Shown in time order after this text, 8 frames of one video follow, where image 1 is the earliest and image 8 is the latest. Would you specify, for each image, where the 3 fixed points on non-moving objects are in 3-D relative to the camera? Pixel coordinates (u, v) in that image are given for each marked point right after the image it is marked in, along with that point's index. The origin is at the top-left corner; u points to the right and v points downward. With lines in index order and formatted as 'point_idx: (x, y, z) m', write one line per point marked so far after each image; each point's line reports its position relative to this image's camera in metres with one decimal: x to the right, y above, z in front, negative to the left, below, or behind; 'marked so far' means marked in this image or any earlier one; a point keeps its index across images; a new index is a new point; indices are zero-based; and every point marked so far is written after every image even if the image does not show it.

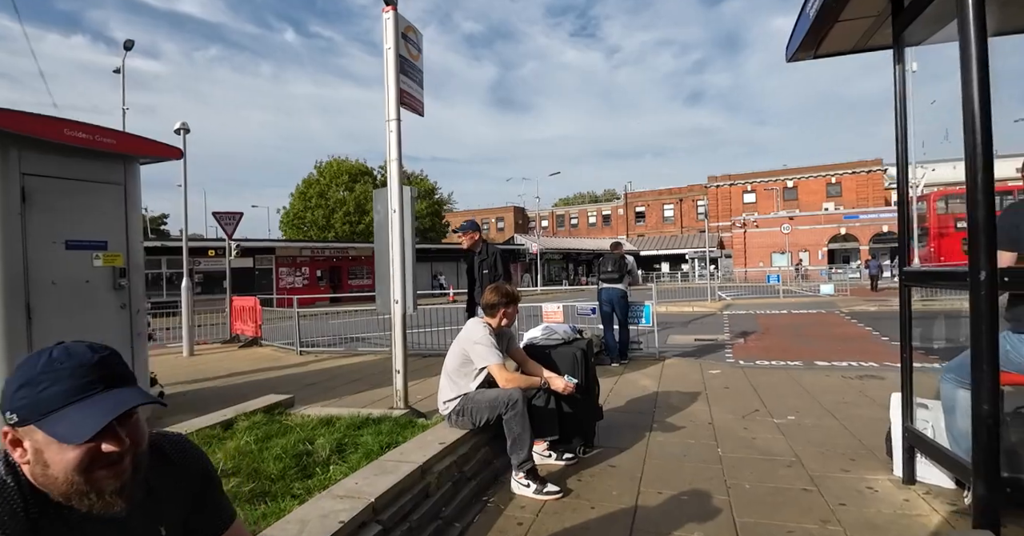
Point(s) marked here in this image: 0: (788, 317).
0: (+8.9, -1.6, +14.5) m
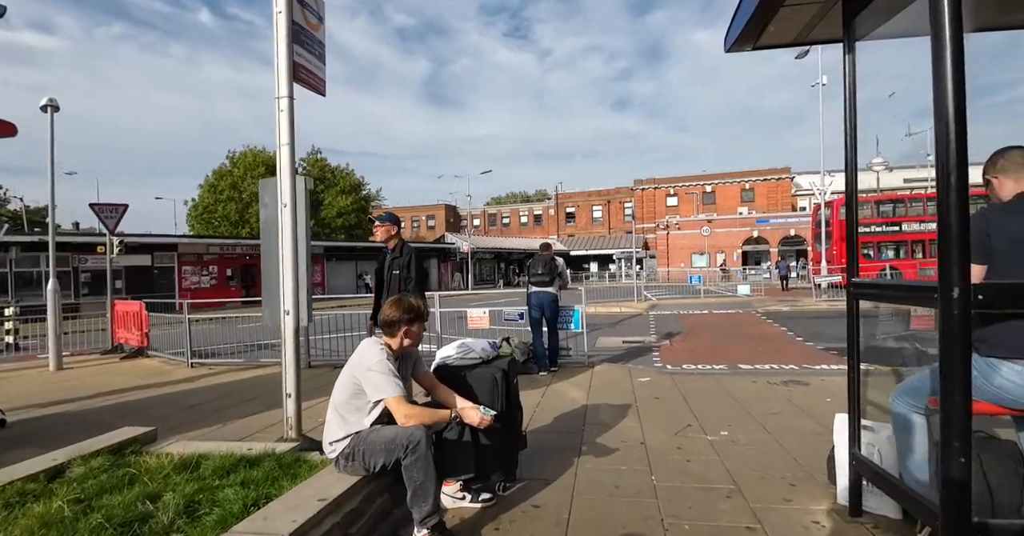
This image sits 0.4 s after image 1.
0: (+6.5, -1.6, +14.9) m
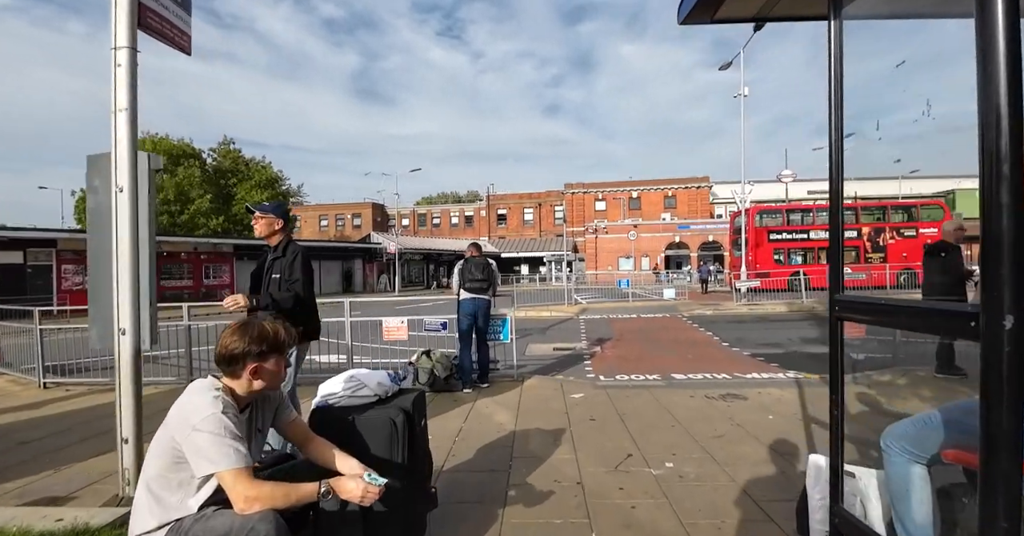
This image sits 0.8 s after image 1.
0: (+4.2, -1.8, +14.9) m
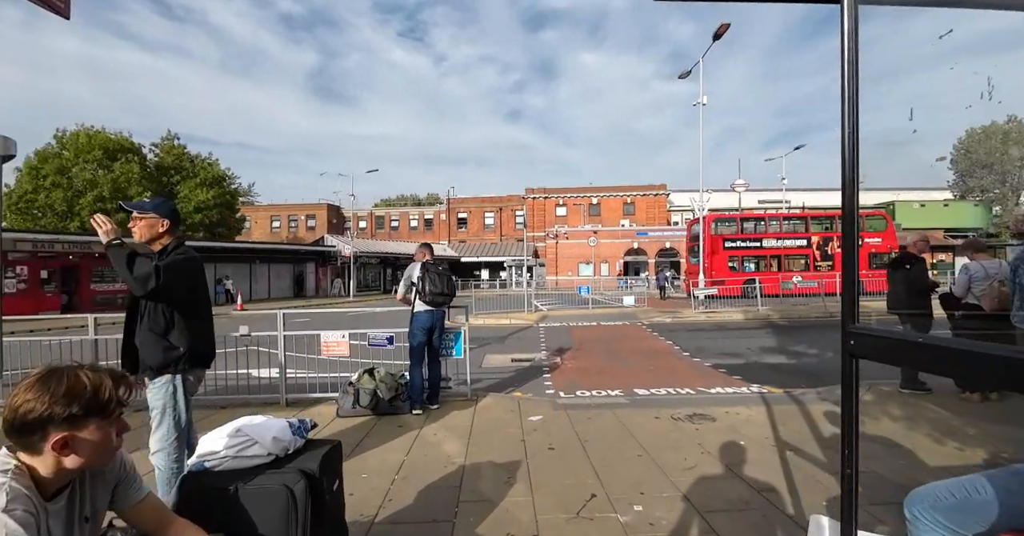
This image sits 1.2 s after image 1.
0: (+2.8, -2.0, +14.6) m
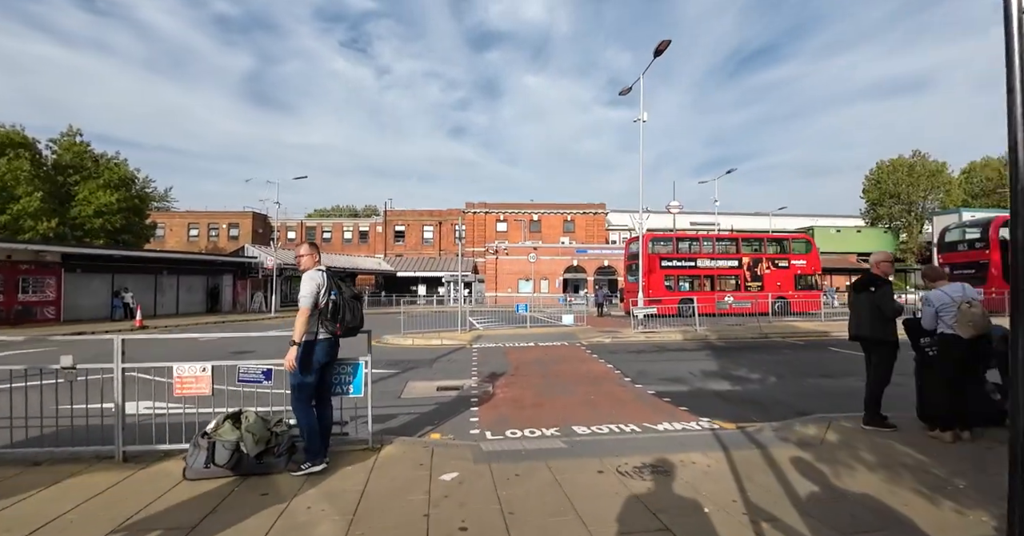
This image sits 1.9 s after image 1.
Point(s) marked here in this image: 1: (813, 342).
0: (+0.8, -2.5, +13.5) m
1: (+9.9, -2.5, +14.9) m
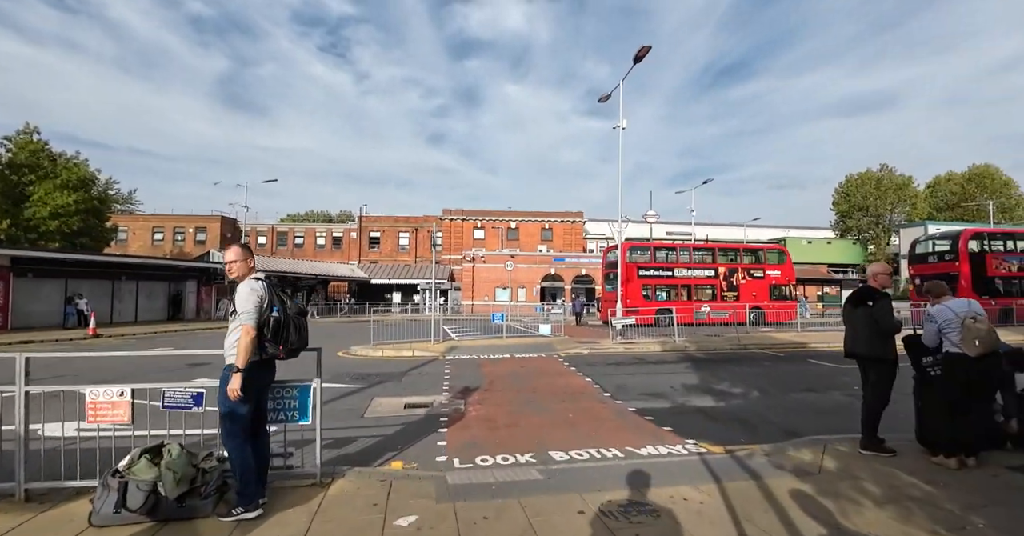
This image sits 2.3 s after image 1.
0: (0.0, -2.8, +13.0) m
1: (+9.1, -2.8, +14.8) m
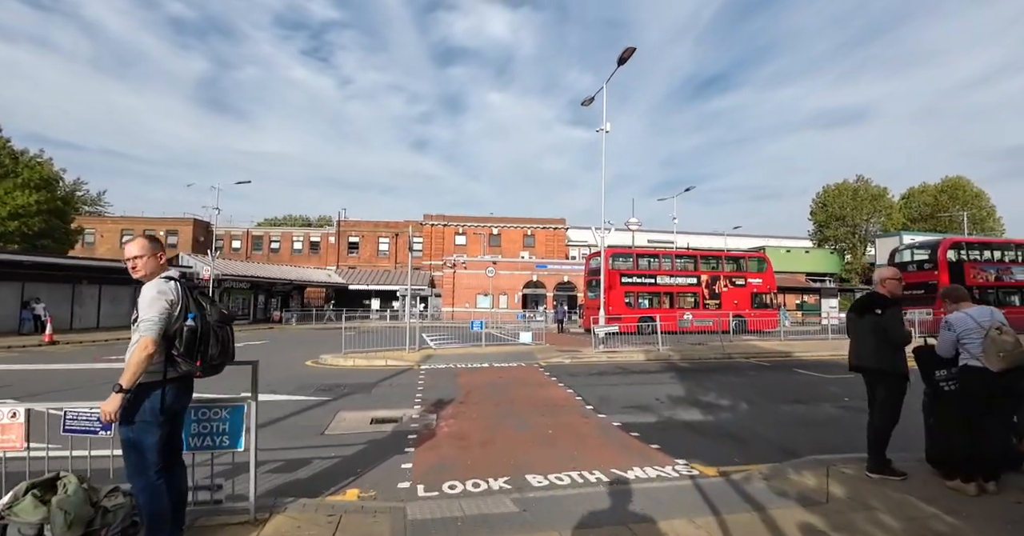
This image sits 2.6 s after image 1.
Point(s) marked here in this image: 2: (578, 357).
0: (-0.6, -2.9, +12.3) m
1: (+8.4, -3.1, +14.5) m
2: (+2.2, -2.9, +14.9) m
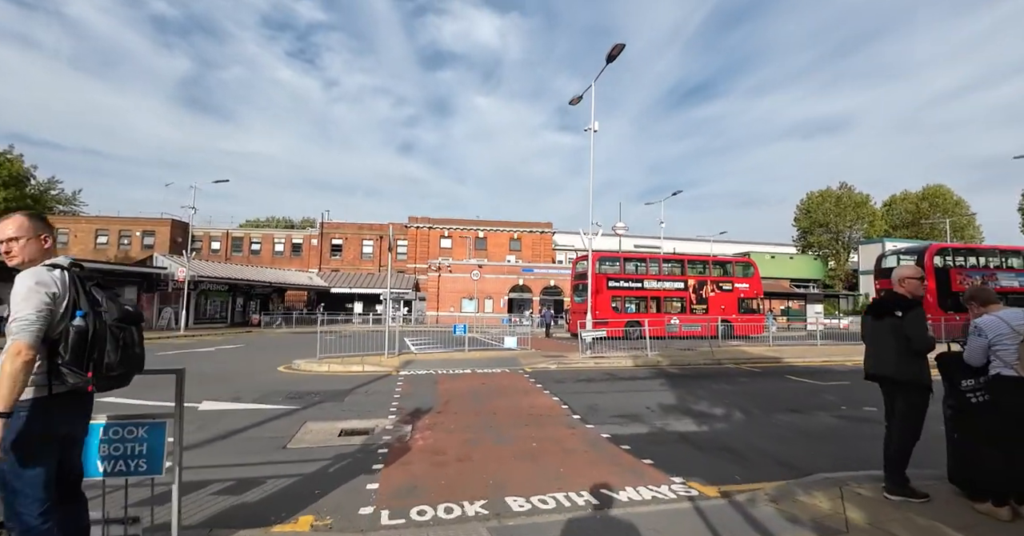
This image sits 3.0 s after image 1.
0: (-1.0, -2.9, +11.7) m
1: (+7.9, -3.2, +14.1) m
2: (+1.7, -3.0, +14.4) m
